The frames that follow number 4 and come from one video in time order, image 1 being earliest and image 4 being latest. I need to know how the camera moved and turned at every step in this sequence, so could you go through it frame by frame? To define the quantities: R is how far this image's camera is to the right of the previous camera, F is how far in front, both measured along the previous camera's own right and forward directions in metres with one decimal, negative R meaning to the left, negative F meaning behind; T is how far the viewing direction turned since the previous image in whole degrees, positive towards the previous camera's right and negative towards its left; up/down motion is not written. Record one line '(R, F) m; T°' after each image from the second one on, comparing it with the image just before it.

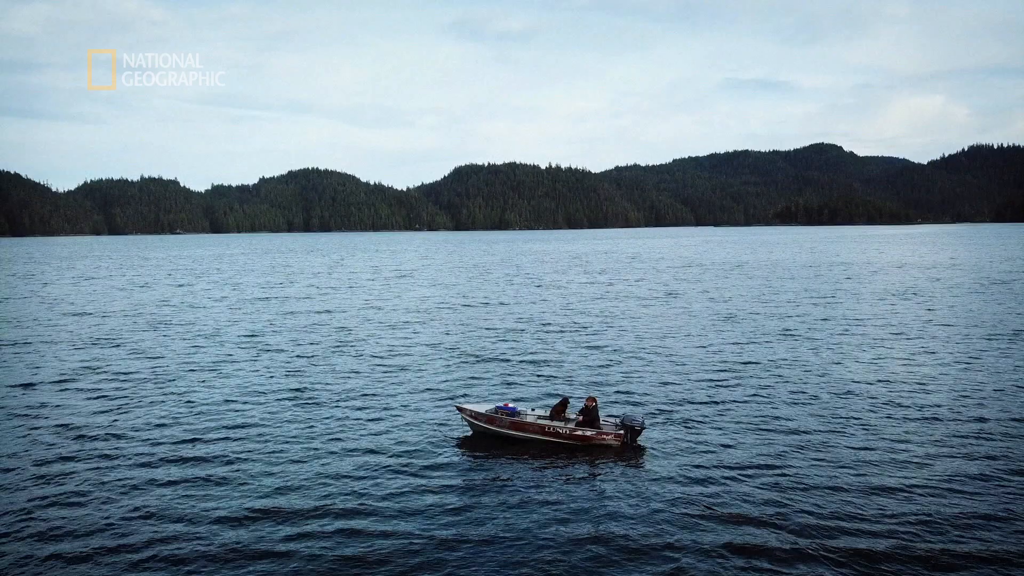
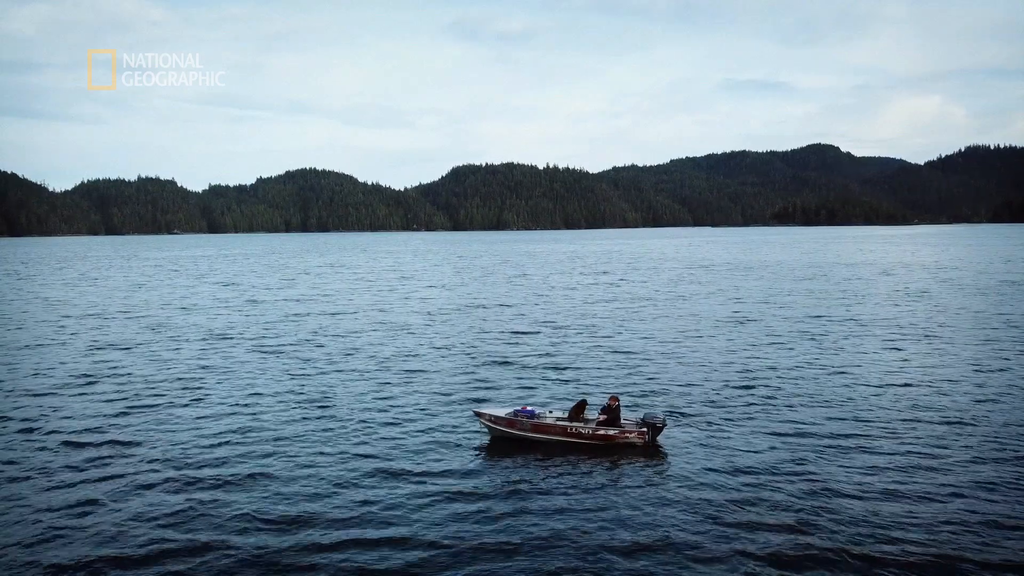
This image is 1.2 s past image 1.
(-0.8, +0.7) m; 0°
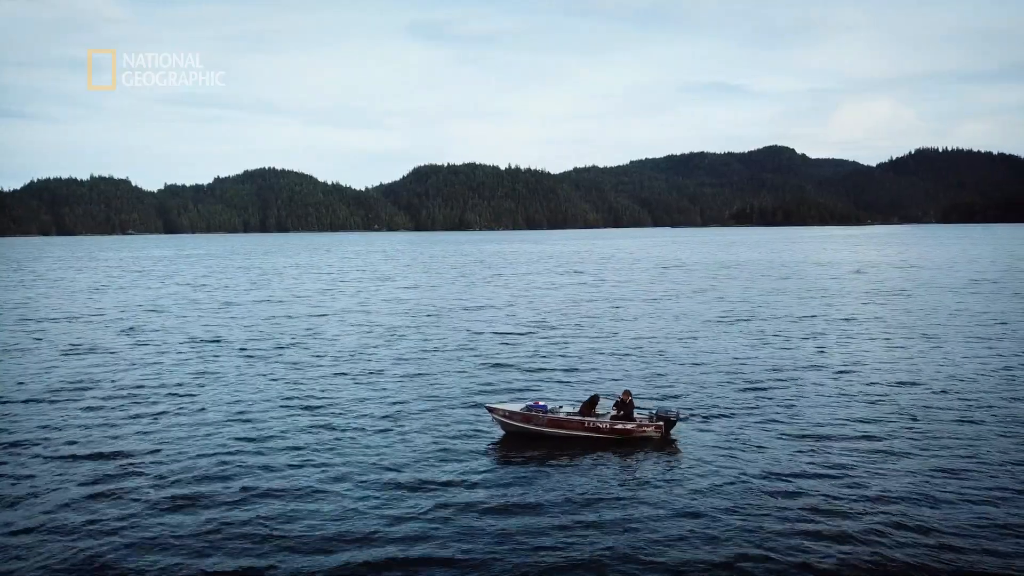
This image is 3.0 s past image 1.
(-2.1, +0.1) m; +3°
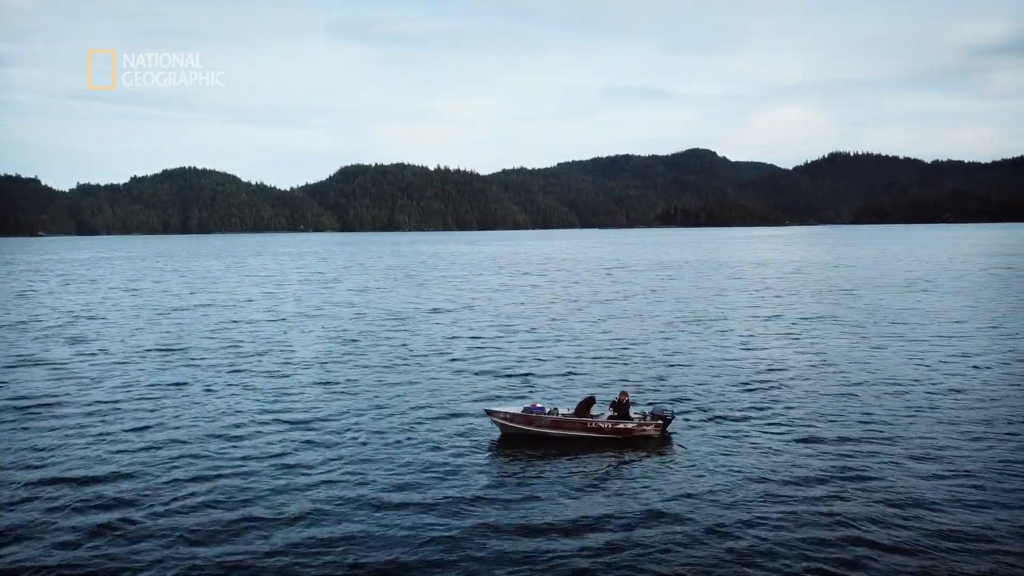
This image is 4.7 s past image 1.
(-3.1, -0.8) m; +6°
